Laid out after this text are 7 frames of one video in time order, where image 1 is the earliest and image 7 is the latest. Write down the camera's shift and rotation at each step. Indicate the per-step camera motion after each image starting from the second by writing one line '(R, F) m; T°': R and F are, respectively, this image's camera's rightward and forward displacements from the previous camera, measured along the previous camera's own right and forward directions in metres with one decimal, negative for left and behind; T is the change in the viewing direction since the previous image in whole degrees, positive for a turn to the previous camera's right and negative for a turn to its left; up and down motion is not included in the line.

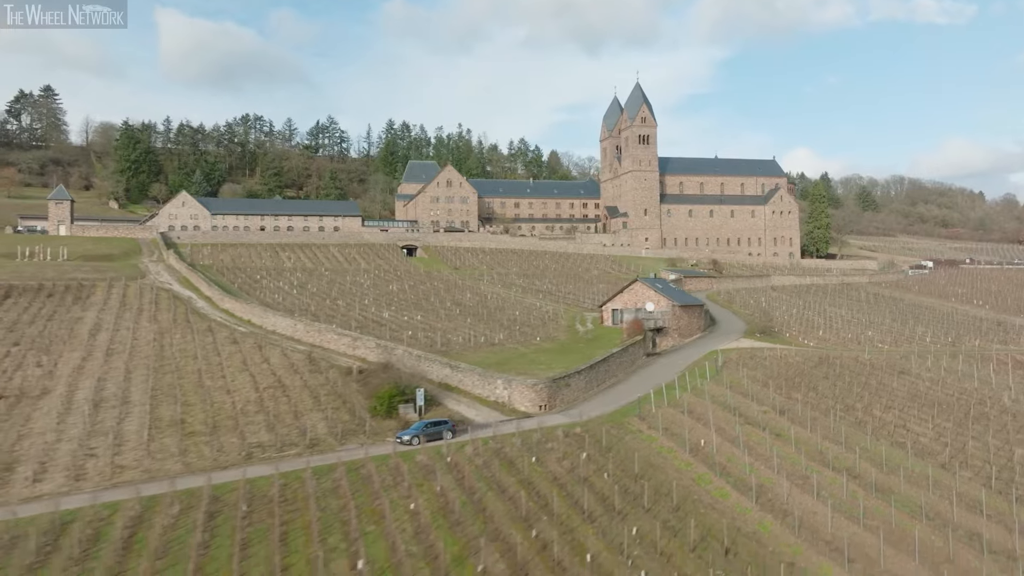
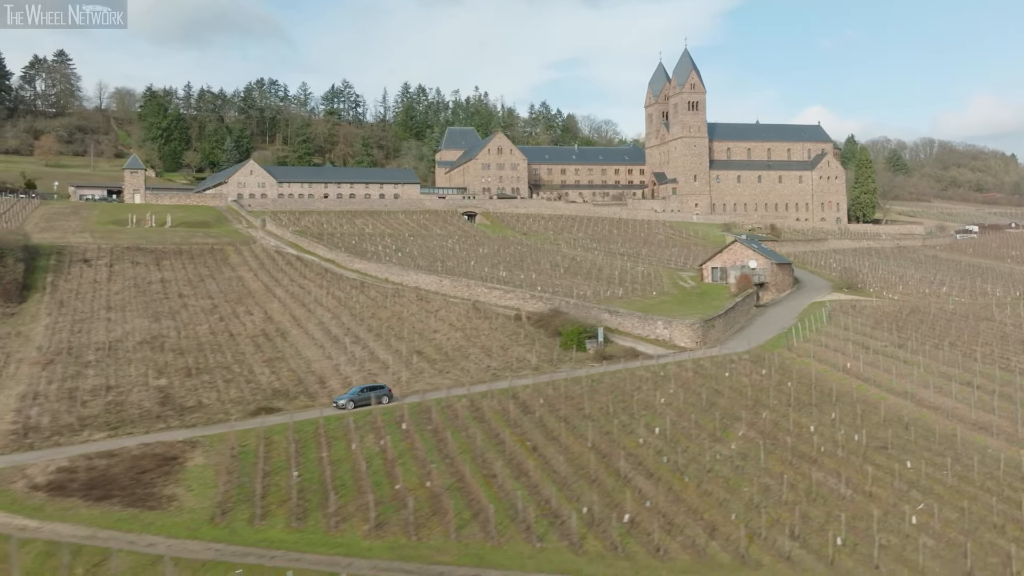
(-14.6, -5.7) m; 0°
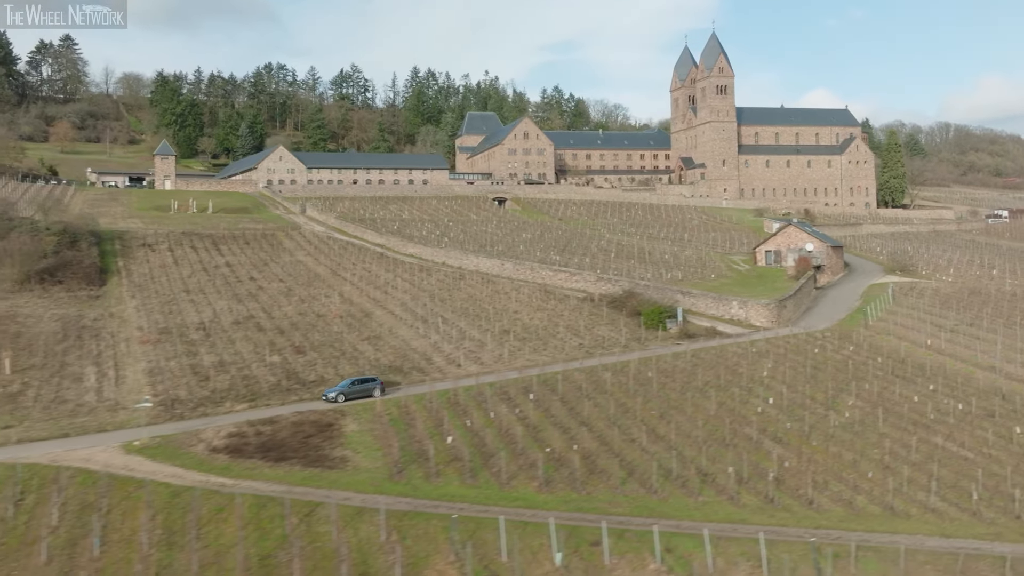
(-7.7, -1.1) m; 0°
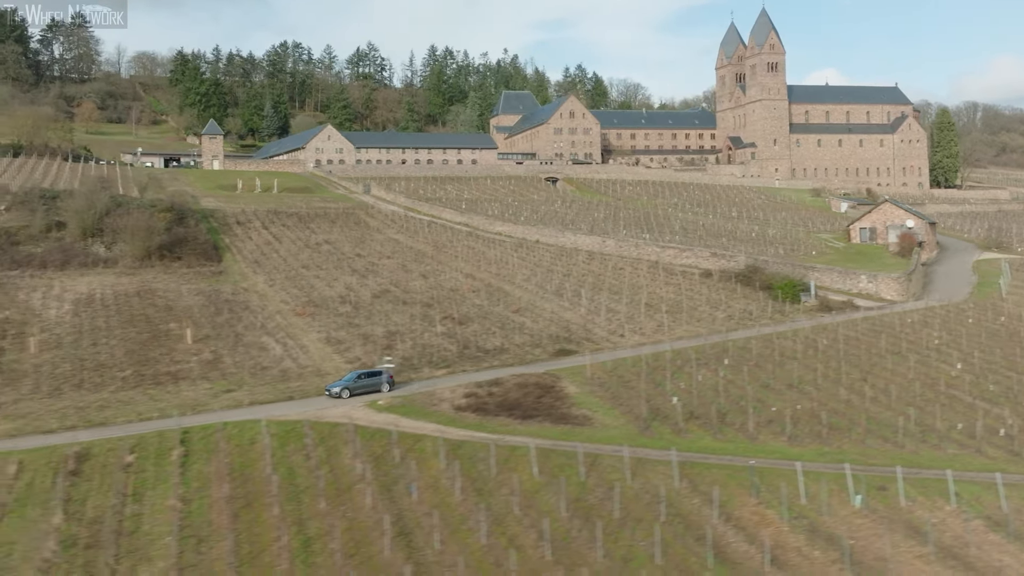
(-13.1, -0.8) m; 0°
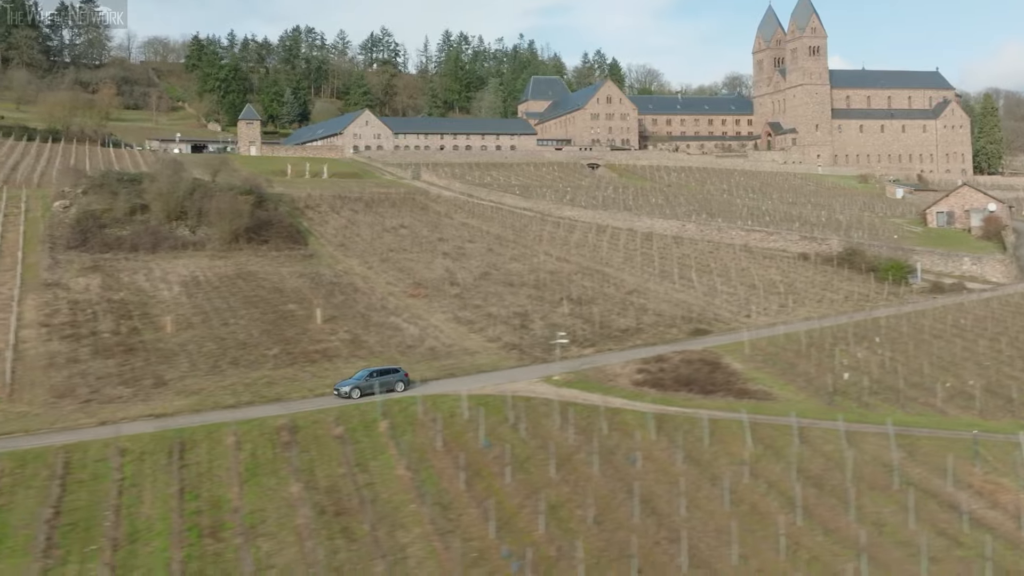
(-10.3, -0.1) m; 0°
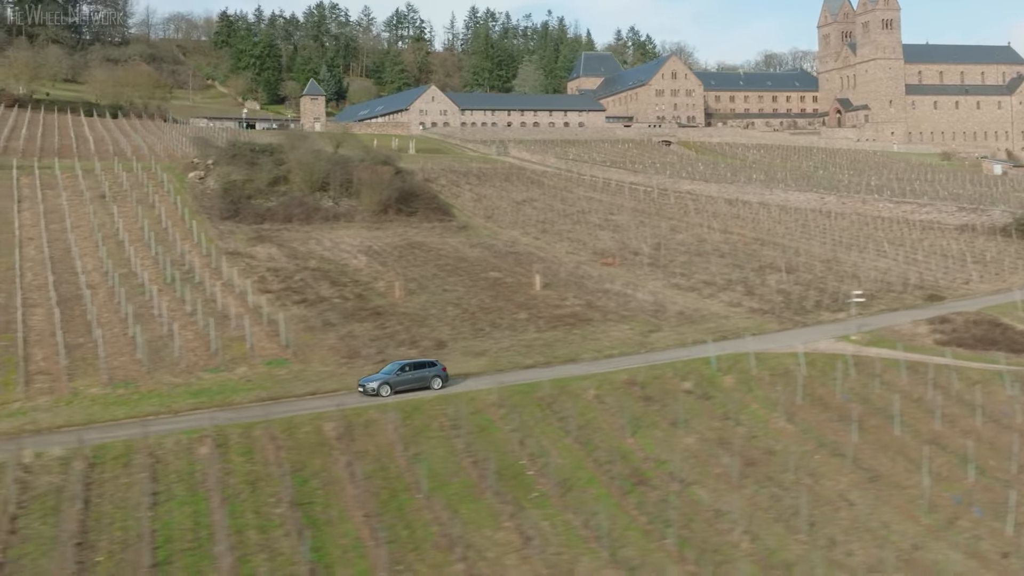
(-17.8, +0.3) m; 0°
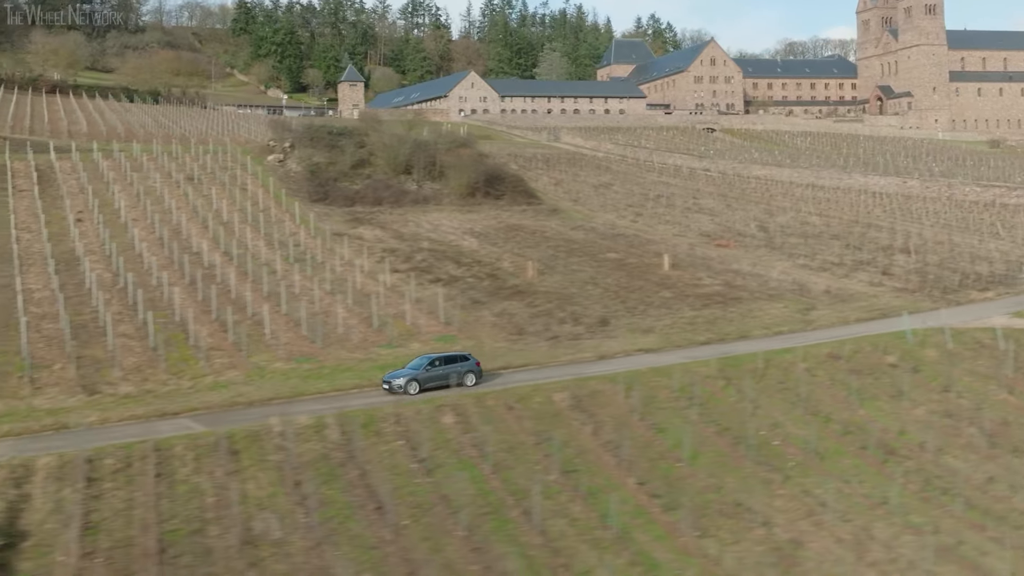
(-10.3, +0.2) m; 0°
